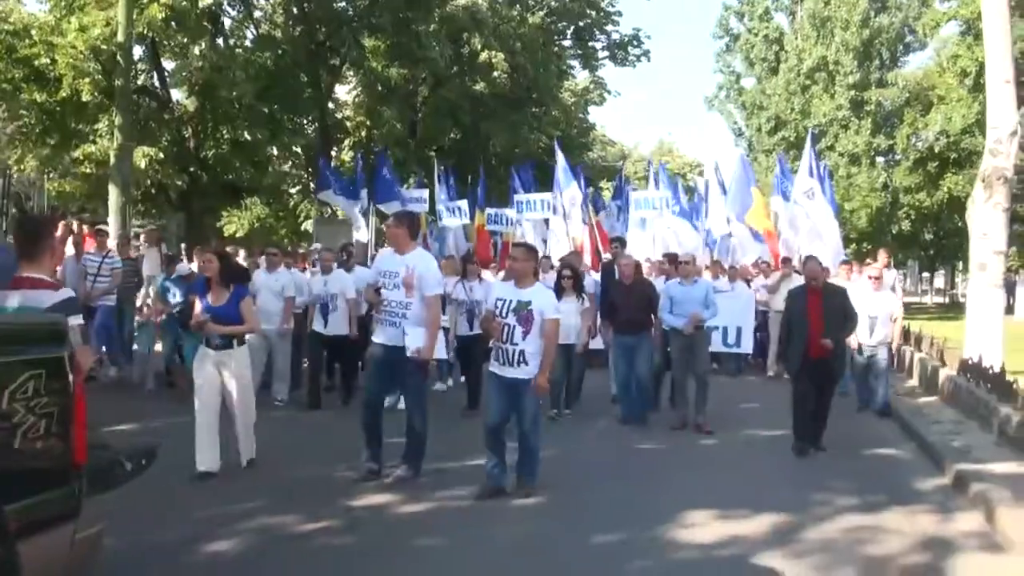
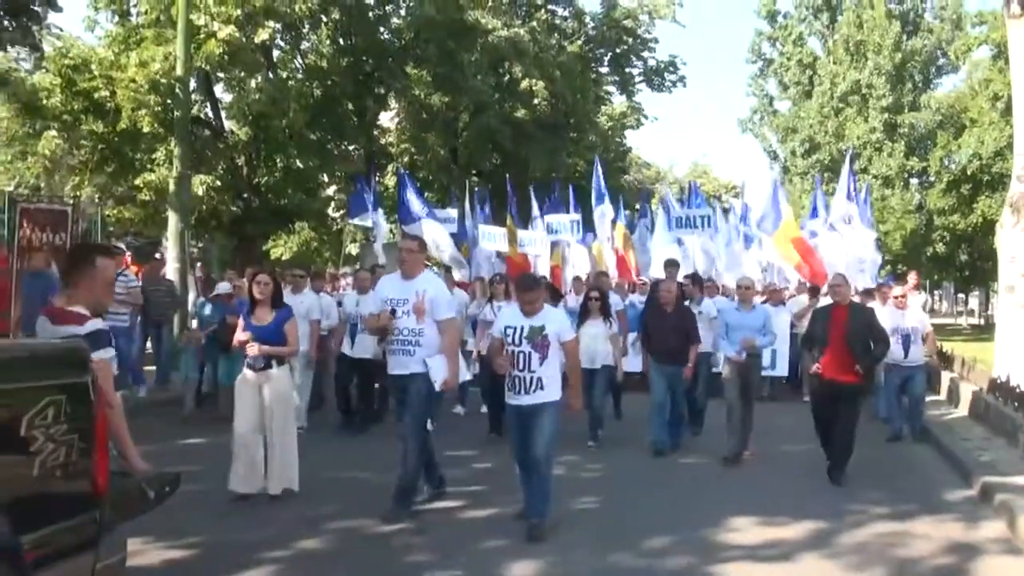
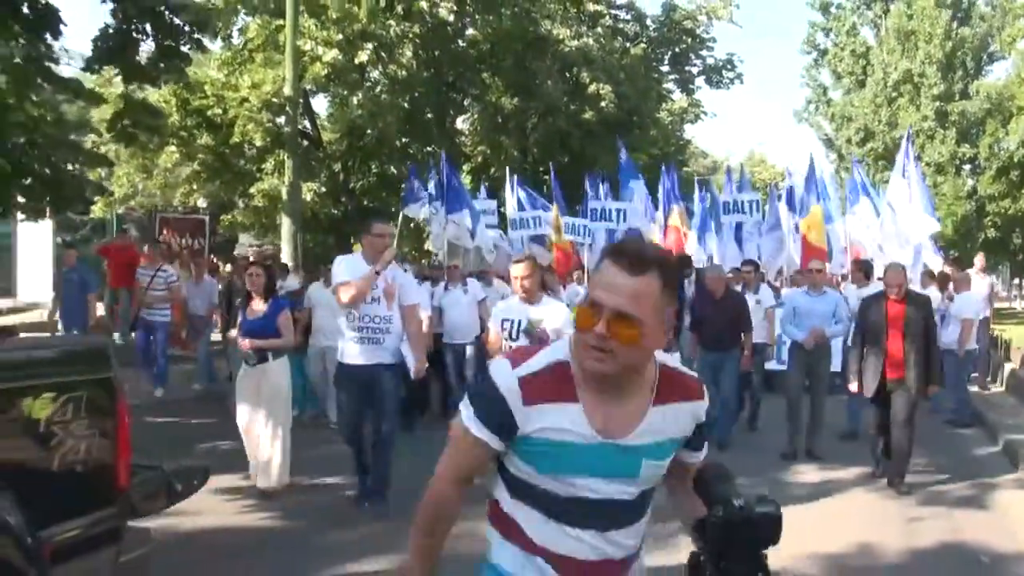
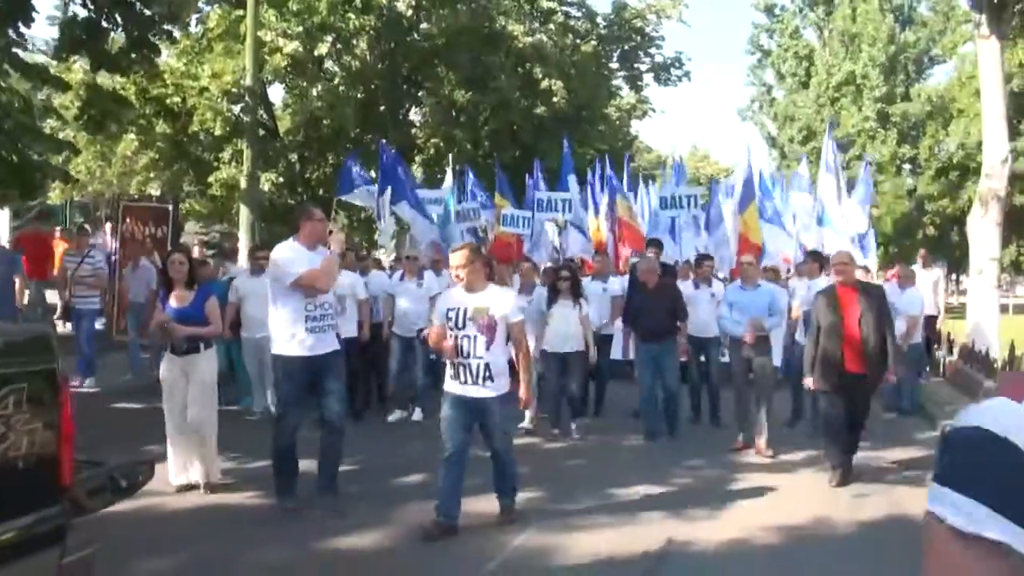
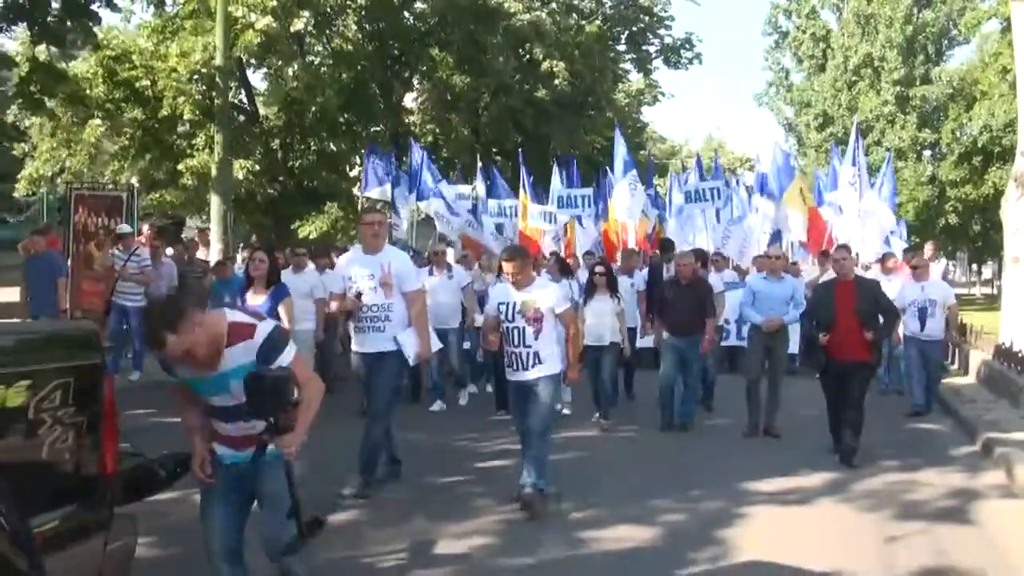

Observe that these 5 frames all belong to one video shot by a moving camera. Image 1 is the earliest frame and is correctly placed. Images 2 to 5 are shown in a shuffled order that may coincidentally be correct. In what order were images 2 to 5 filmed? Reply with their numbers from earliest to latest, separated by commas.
2, 5, 3, 4
